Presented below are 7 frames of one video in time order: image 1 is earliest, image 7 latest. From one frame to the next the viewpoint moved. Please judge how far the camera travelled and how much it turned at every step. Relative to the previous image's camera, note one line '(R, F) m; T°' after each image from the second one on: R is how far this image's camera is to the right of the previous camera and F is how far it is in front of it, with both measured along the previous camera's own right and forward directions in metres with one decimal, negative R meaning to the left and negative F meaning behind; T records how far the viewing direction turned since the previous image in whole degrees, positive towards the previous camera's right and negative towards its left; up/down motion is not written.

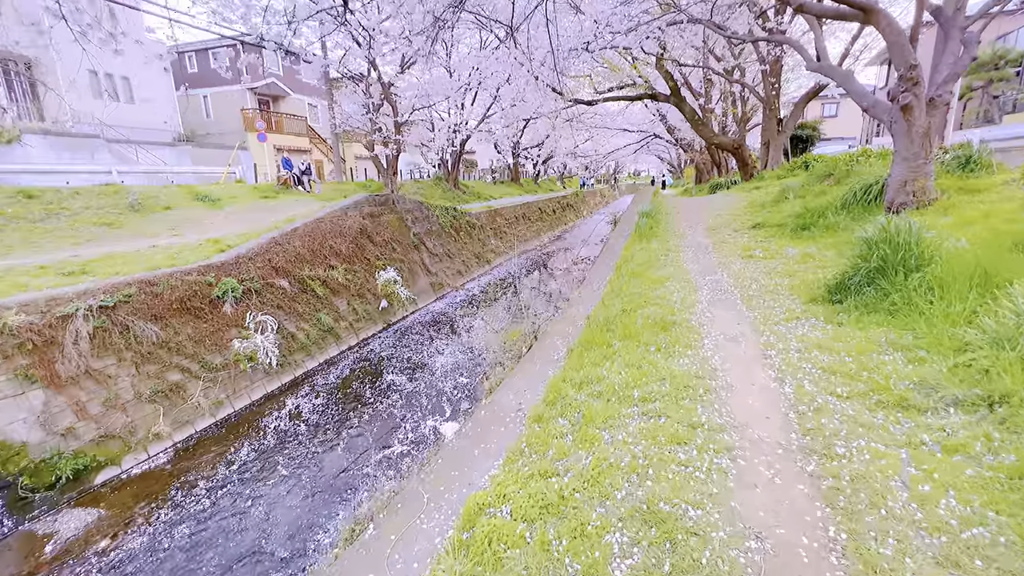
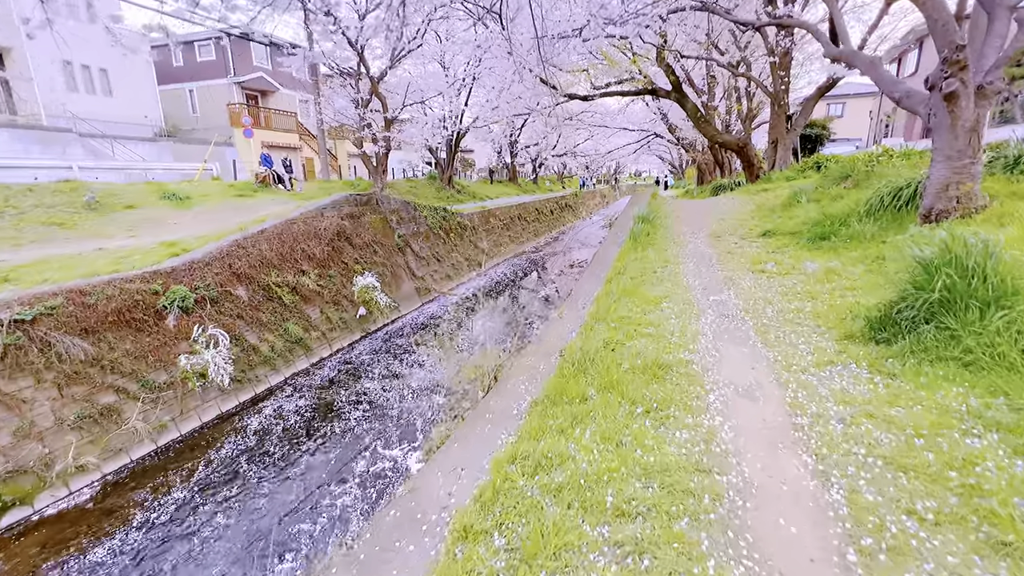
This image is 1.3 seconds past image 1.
(+0.2, +0.6) m; 0°
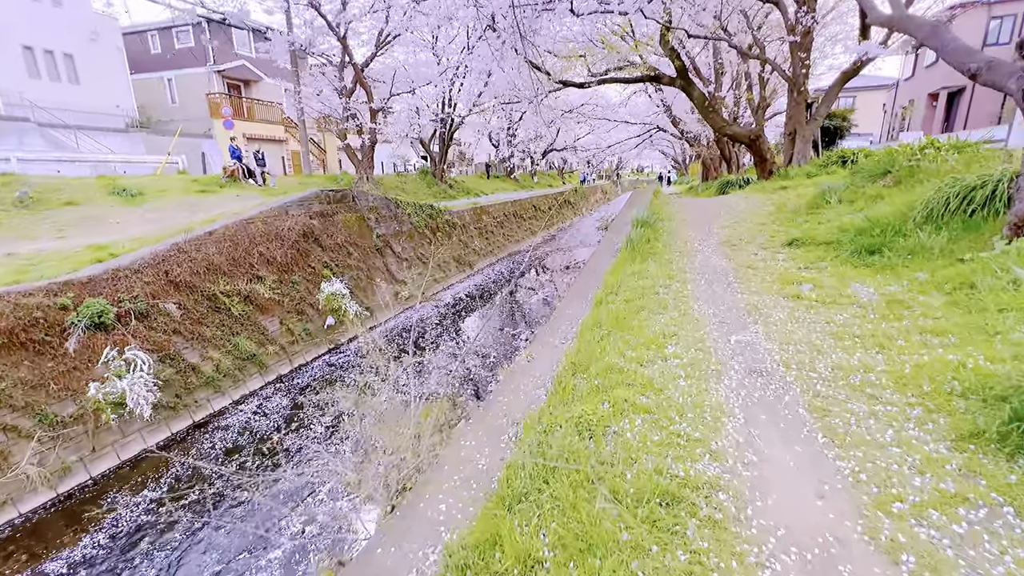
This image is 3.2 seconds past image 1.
(+0.2, +0.8) m; 0°
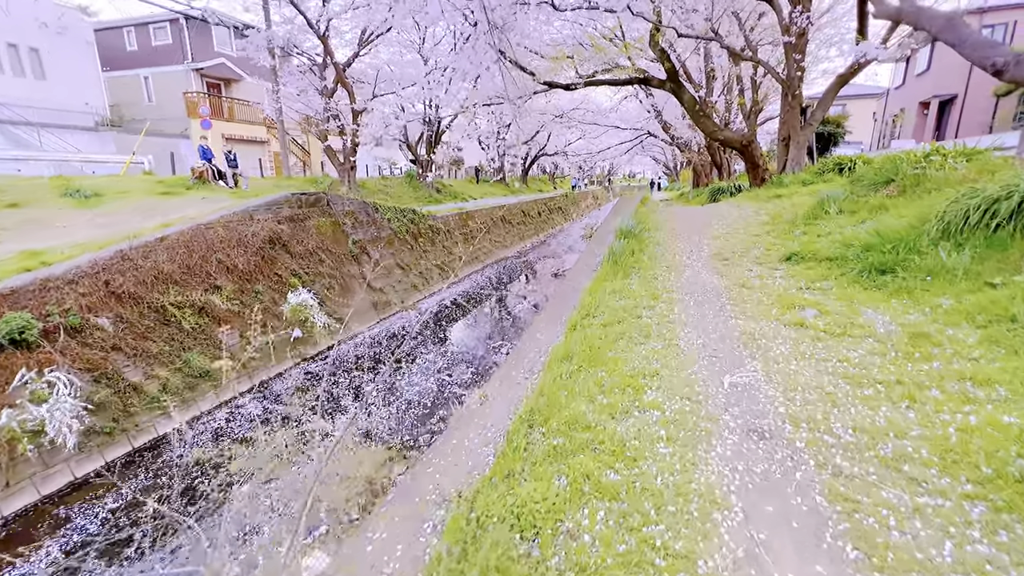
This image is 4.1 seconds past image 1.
(+0.2, +0.4) m; +1°
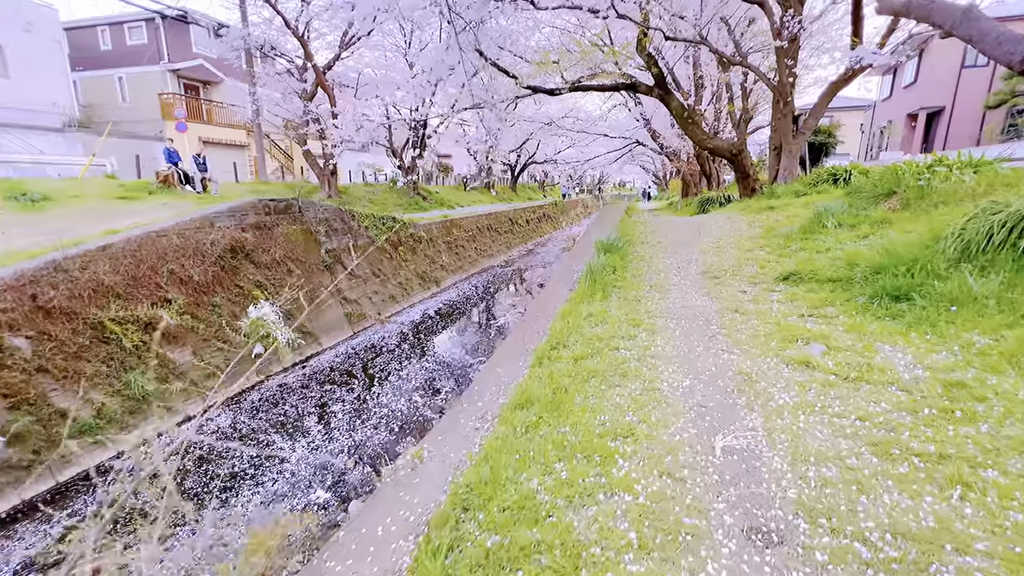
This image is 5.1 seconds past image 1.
(+0.2, +0.4) m; +1°
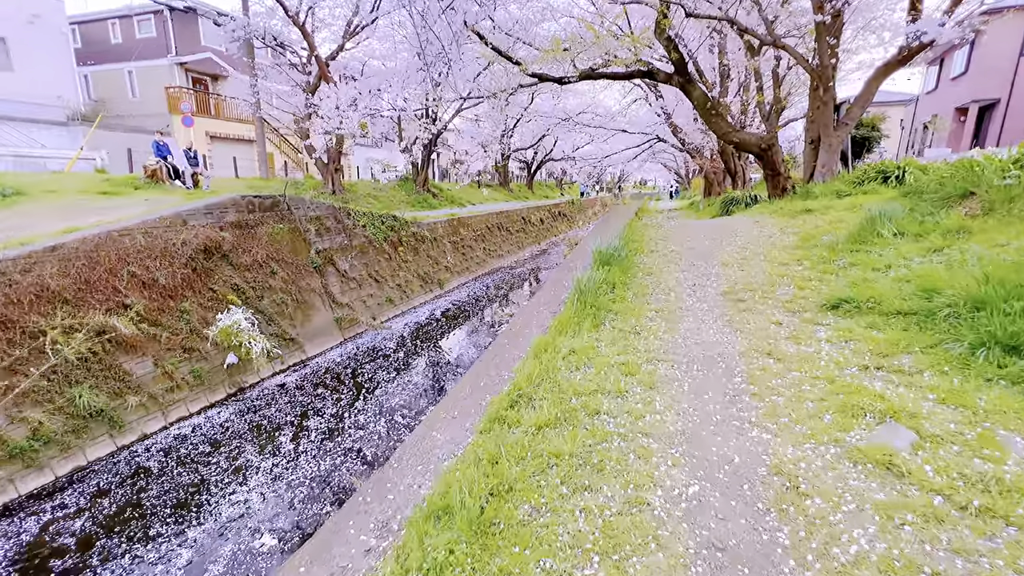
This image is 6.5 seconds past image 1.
(+0.3, +0.6) m; -2°
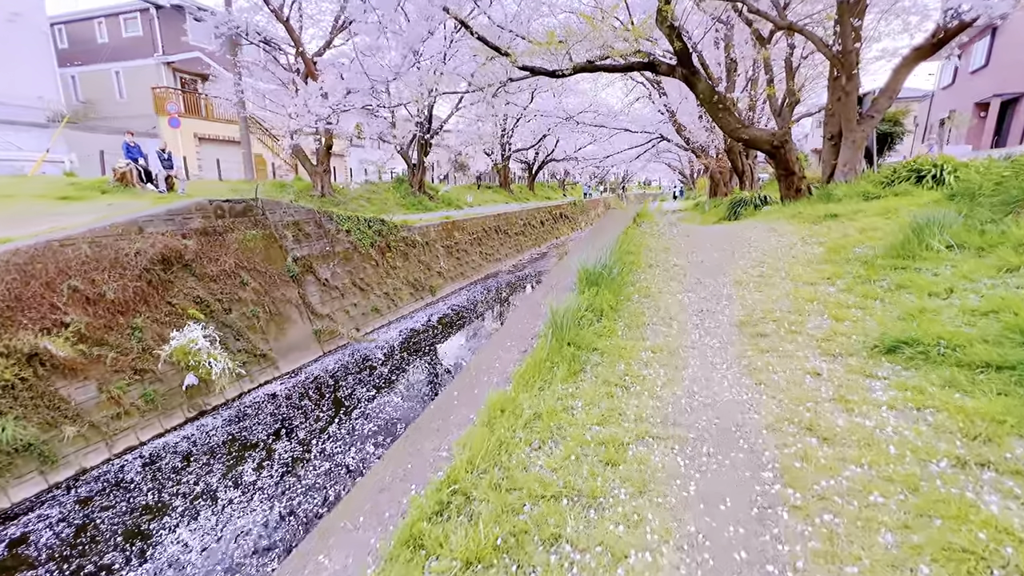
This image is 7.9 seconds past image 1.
(+0.2, +0.5) m; -1°
